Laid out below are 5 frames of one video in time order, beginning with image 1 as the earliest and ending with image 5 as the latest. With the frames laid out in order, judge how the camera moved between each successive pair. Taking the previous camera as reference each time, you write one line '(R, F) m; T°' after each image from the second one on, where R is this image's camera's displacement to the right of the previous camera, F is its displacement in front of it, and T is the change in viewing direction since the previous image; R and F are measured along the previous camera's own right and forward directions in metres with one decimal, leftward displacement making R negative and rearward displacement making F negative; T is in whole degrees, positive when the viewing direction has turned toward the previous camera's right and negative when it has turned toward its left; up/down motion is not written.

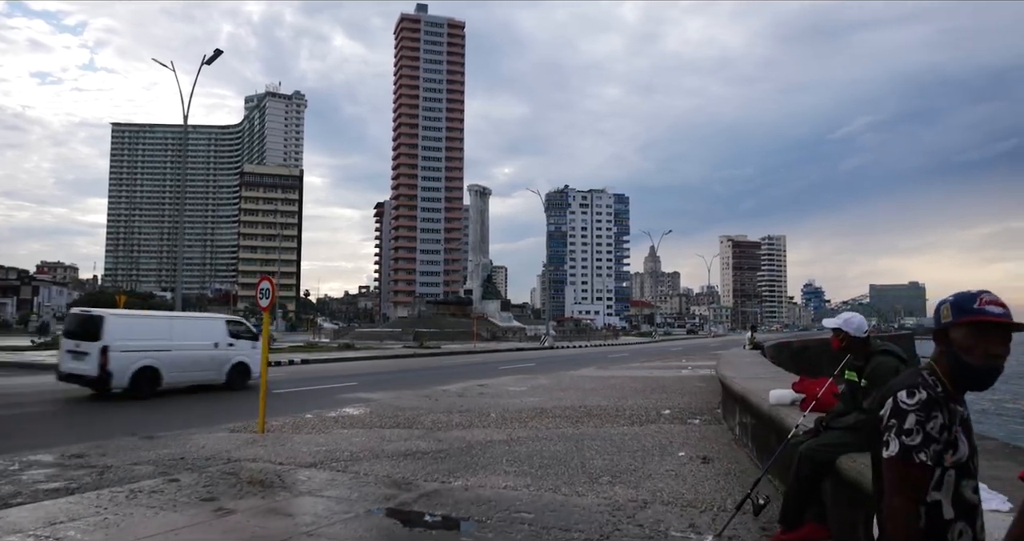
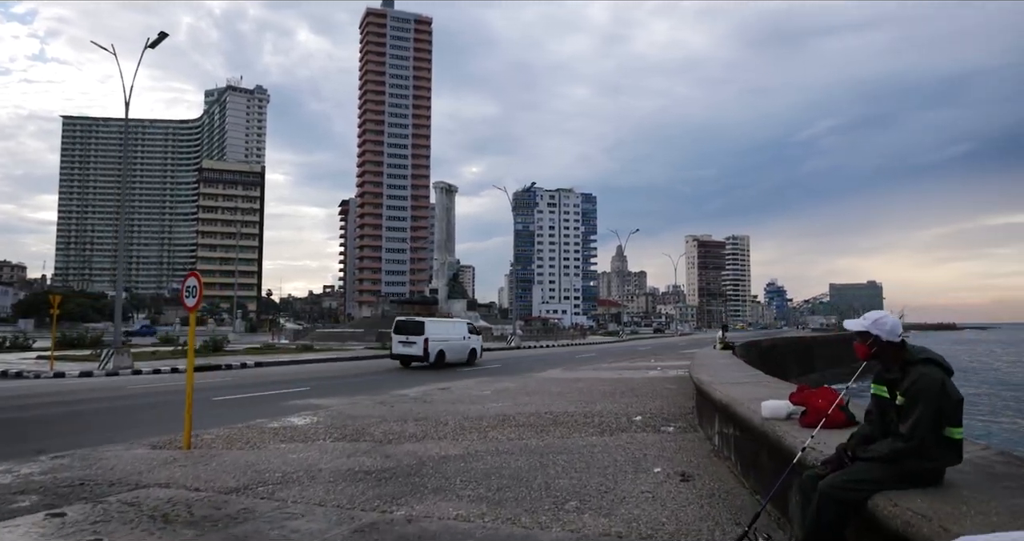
(+0.1, +0.9) m; +3°
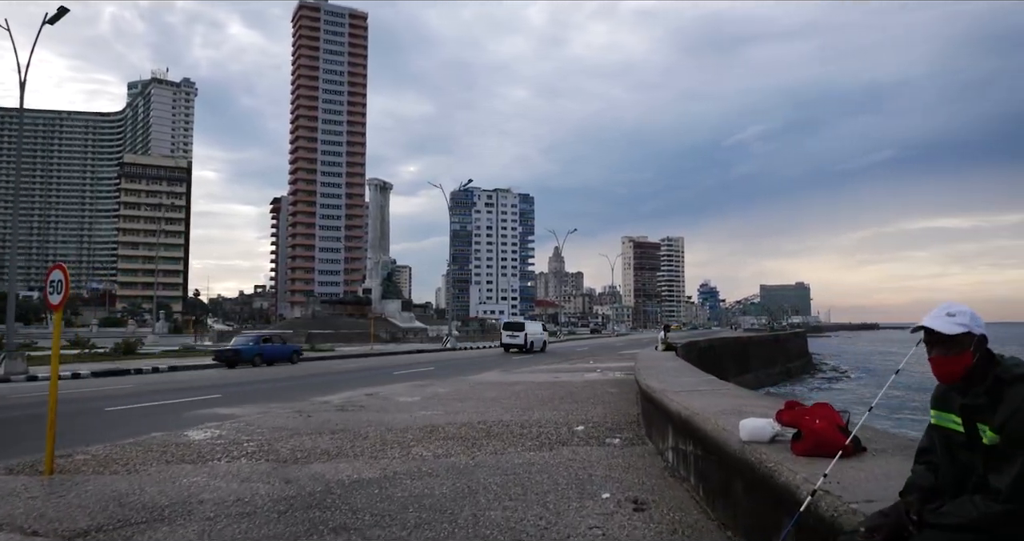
(+0.1, +1.0) m; +5°
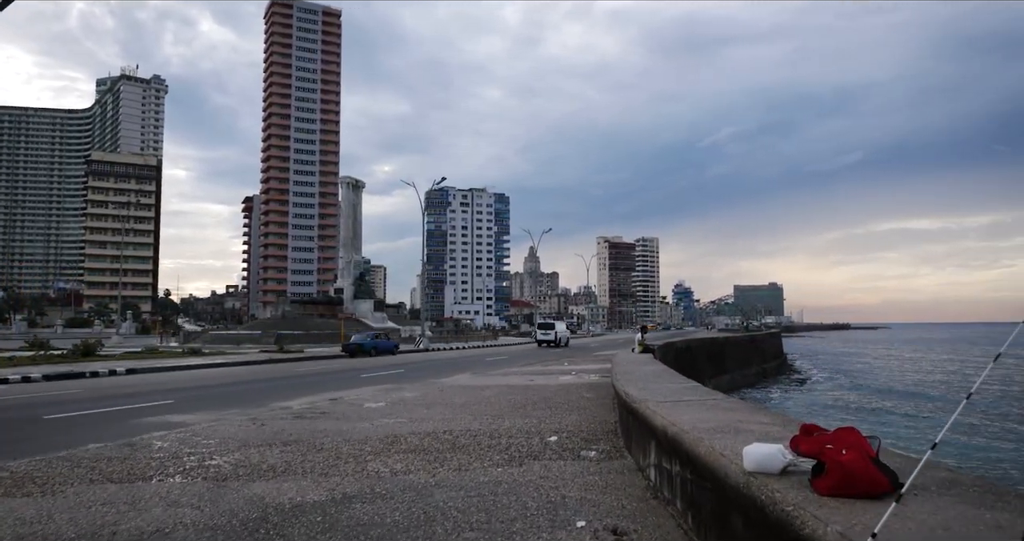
(+0.1, +0.7) m; +2°
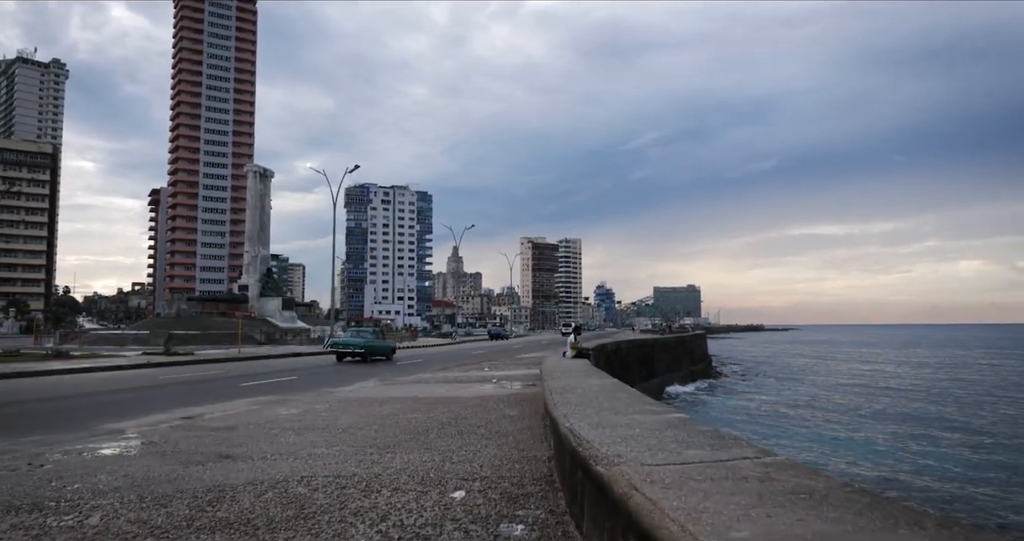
(+0.3, +2.8) m; +6°
